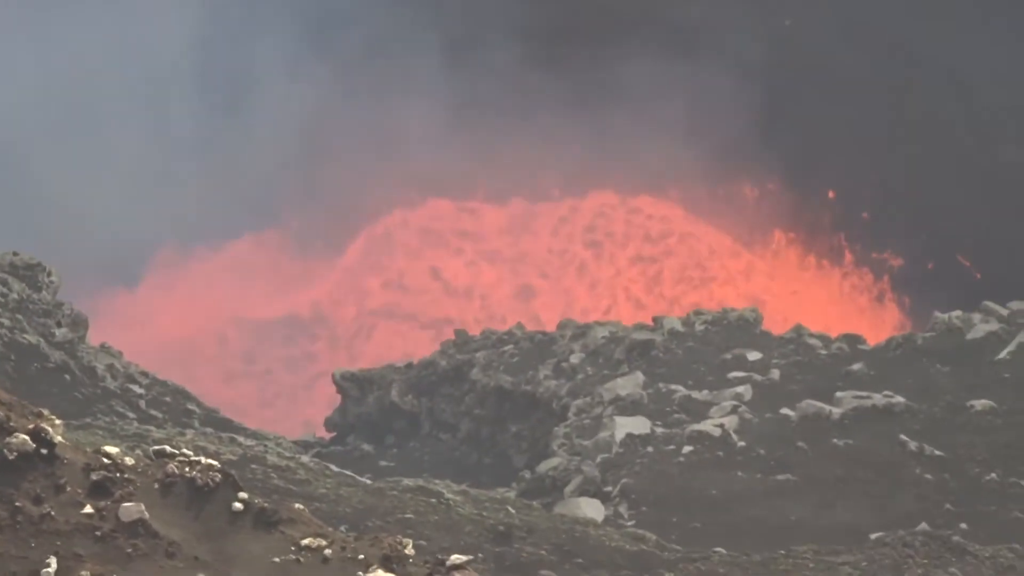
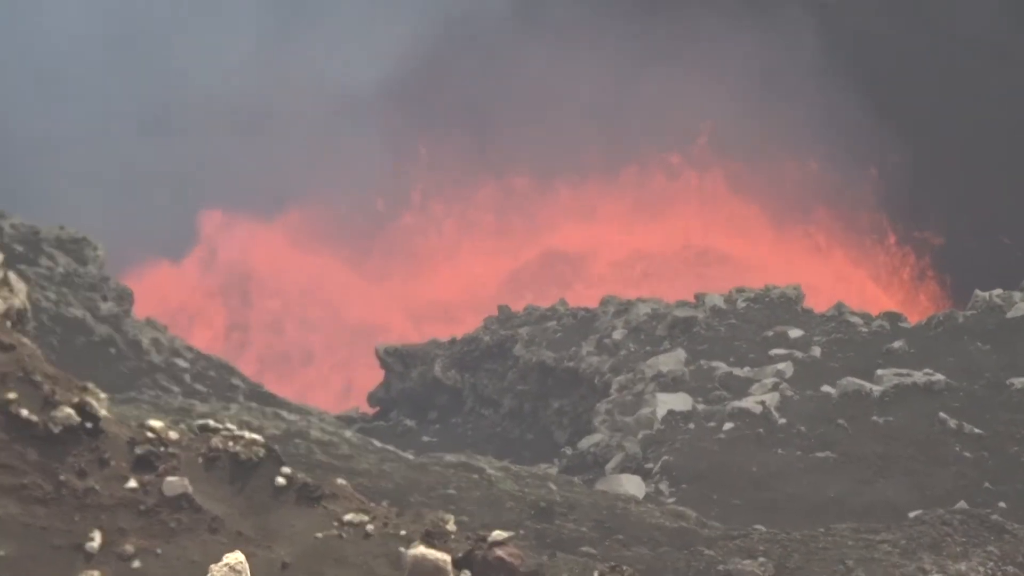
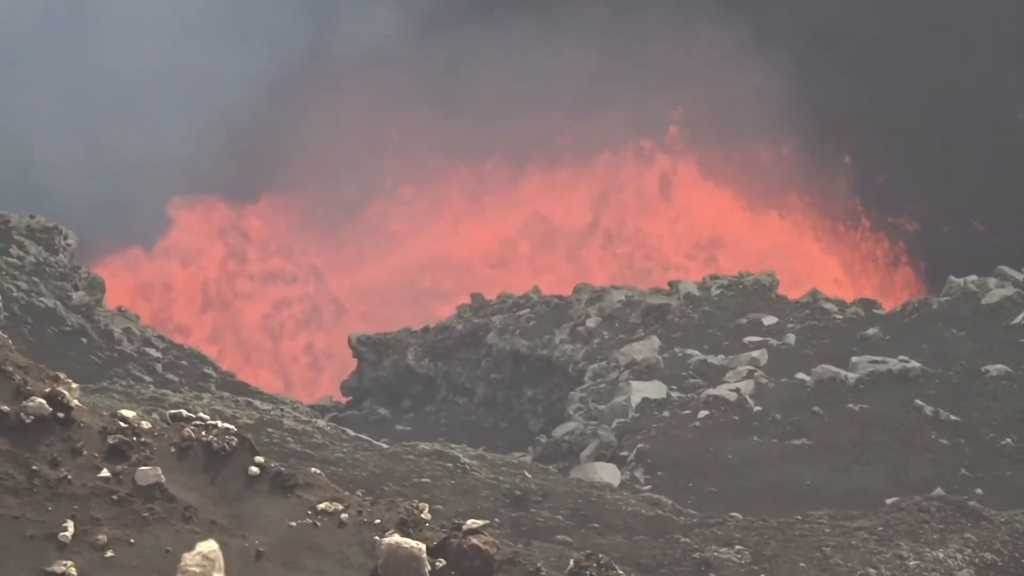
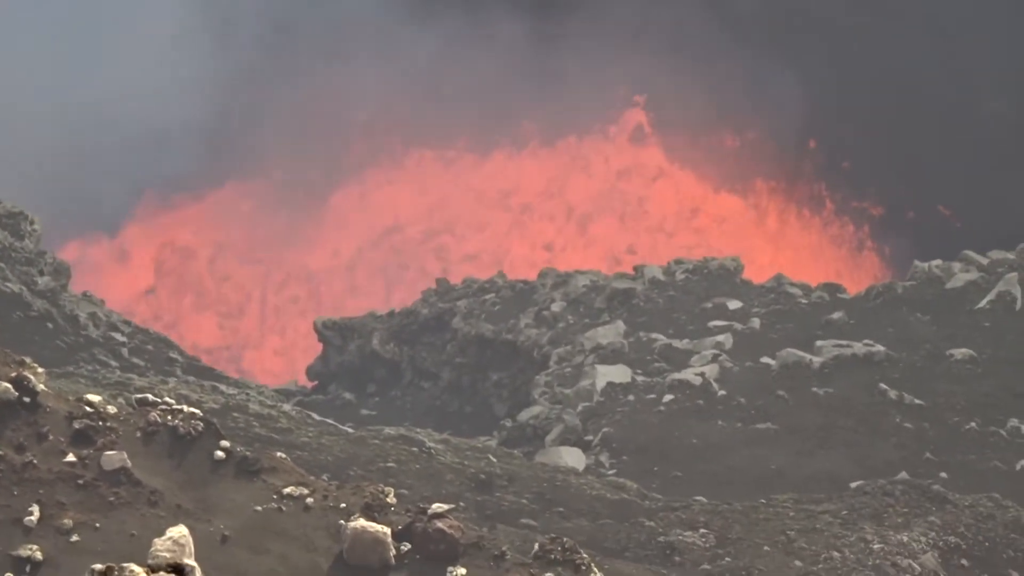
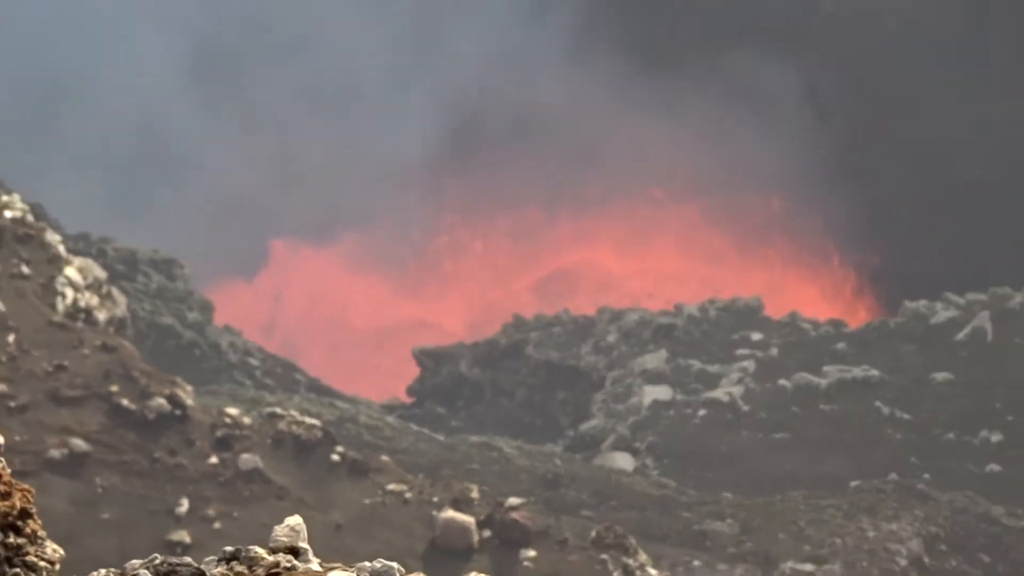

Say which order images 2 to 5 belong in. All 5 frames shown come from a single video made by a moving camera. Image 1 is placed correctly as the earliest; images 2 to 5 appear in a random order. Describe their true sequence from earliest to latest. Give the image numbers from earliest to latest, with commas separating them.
4, 3, 2, 5
